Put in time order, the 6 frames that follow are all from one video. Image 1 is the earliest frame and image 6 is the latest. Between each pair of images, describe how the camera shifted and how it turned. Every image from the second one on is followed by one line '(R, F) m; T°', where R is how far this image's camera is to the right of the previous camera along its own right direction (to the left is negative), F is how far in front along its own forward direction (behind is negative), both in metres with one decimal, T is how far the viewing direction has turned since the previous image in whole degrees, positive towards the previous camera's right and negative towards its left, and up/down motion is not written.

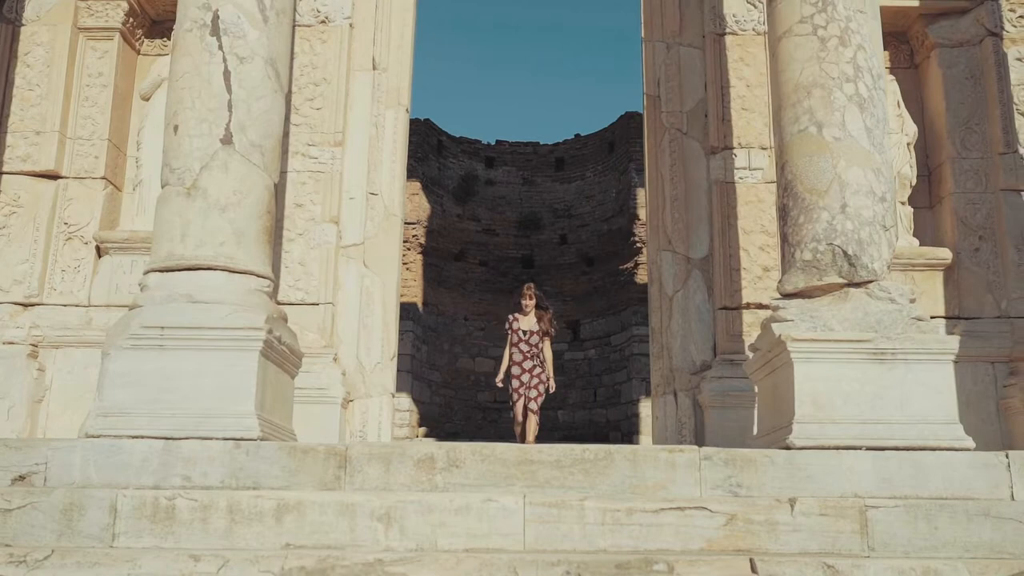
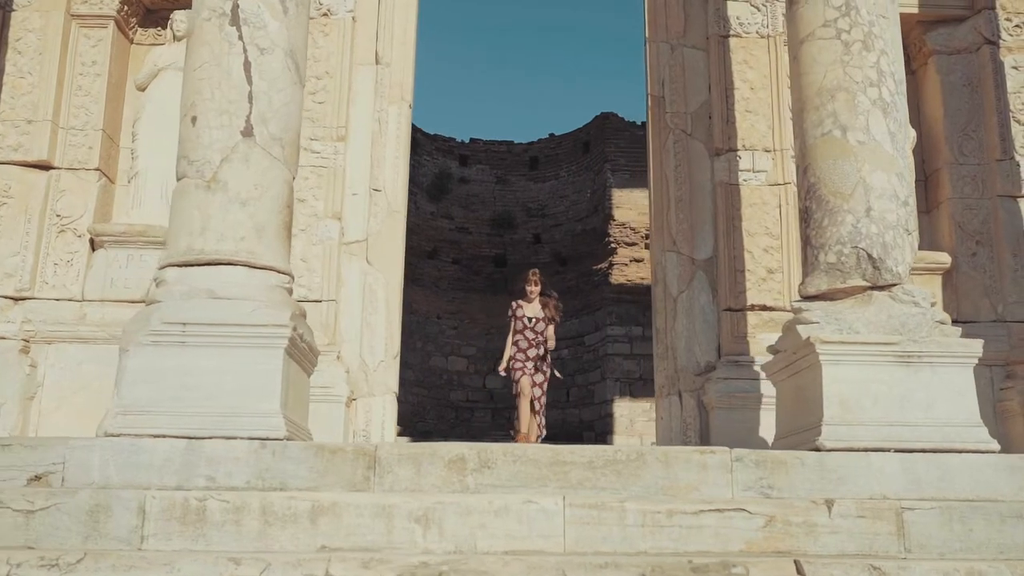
(-0.4, +0.1) m; +3°
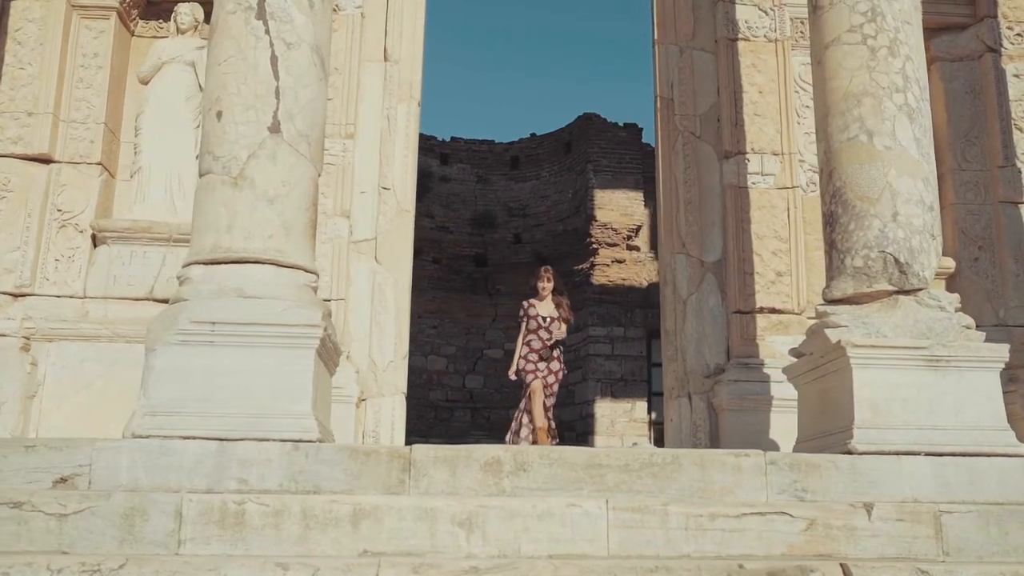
(-0.4, 0.0) m; +2°
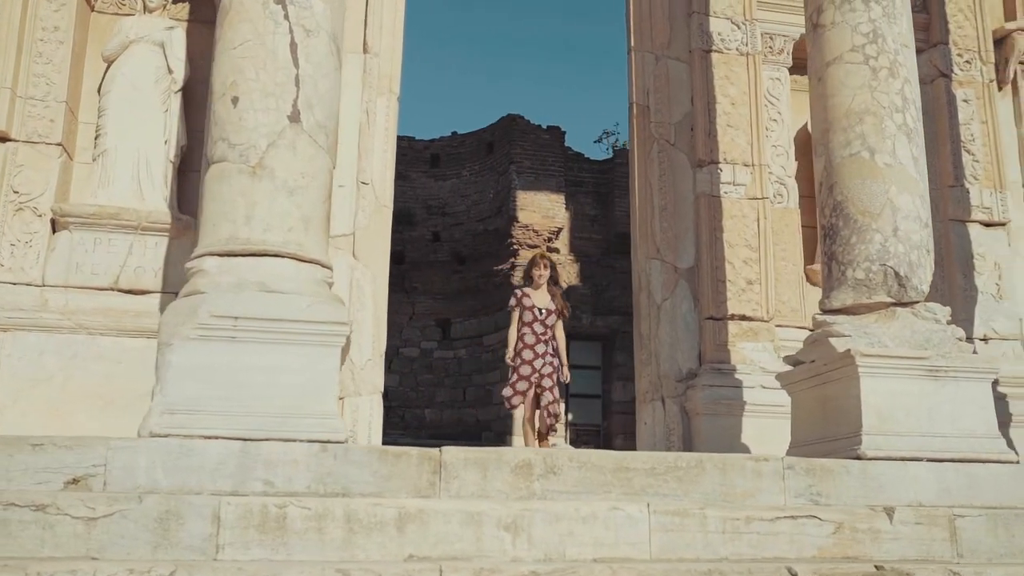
(-0.7, +0.1) m; +7°
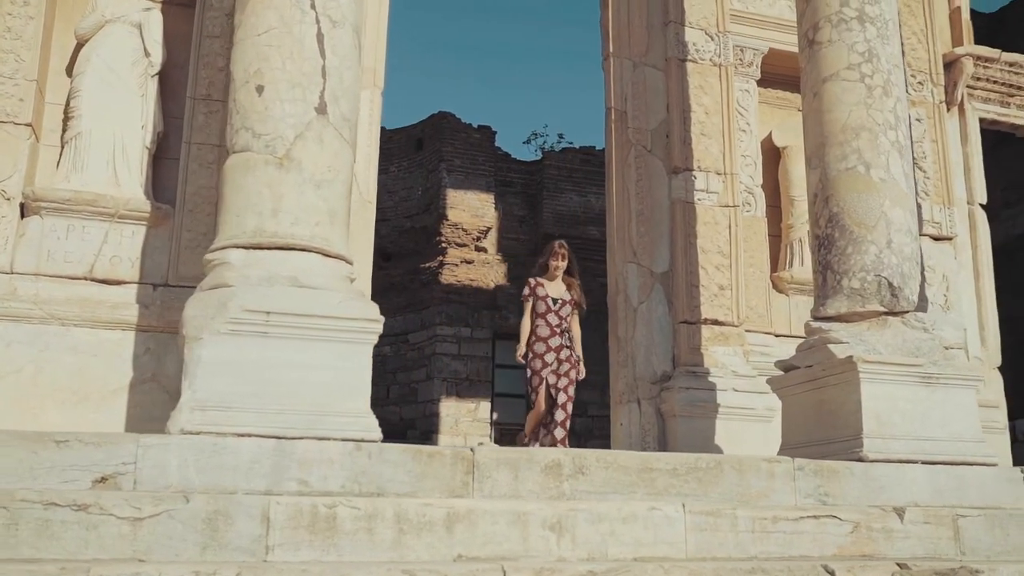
(-0.7, 0.0) m; +6°
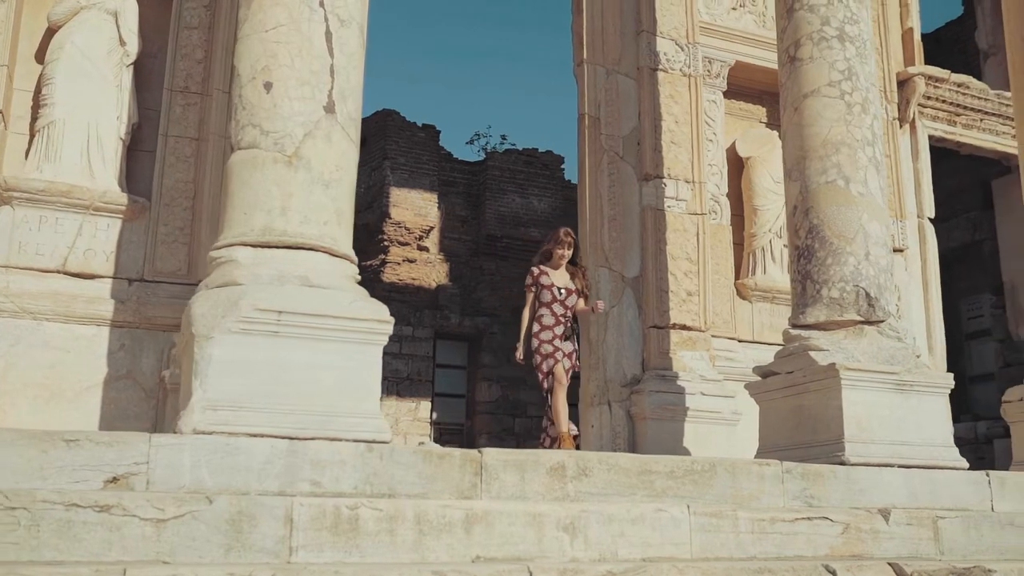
(-0.4, 0.0) m; +5°
